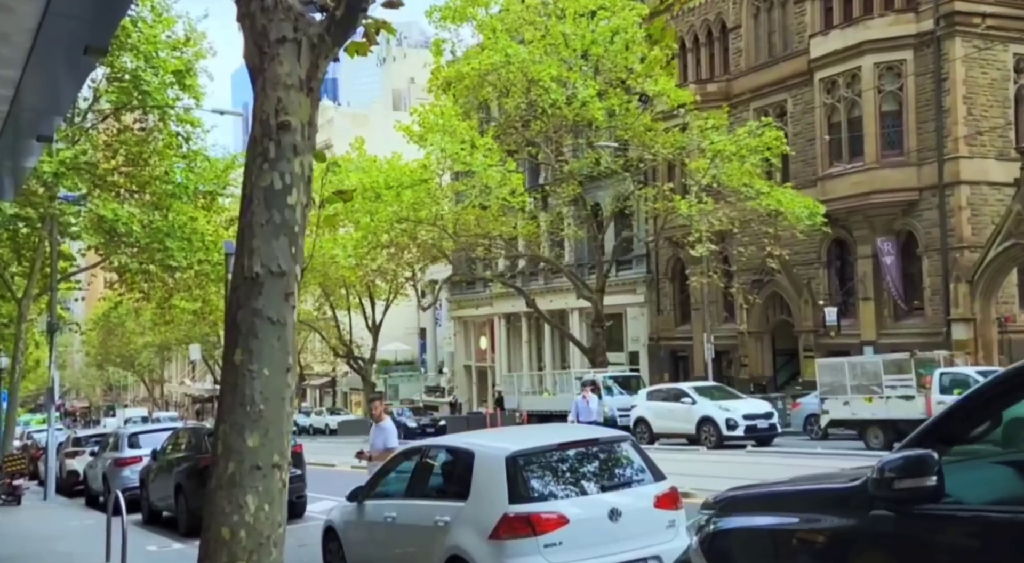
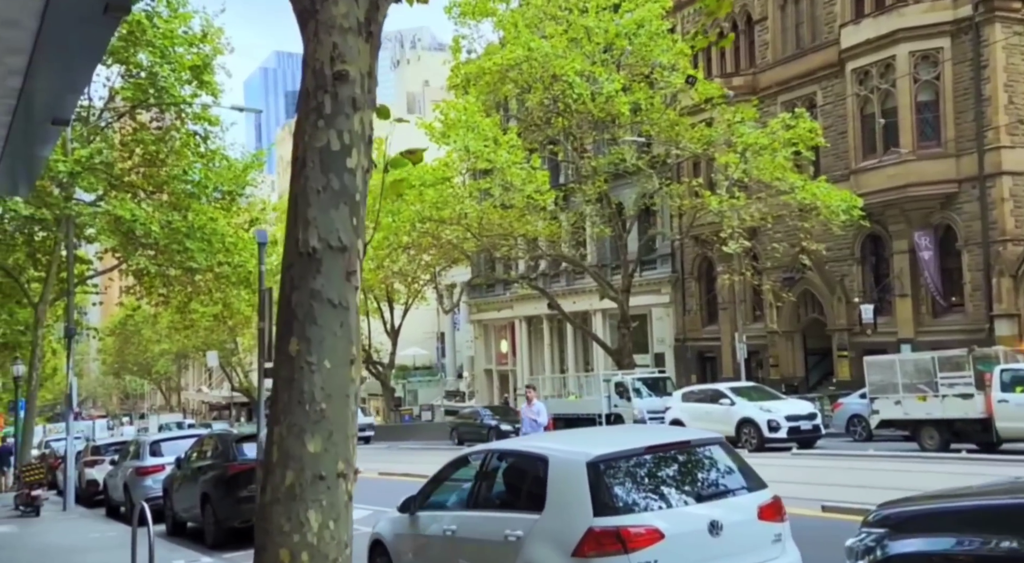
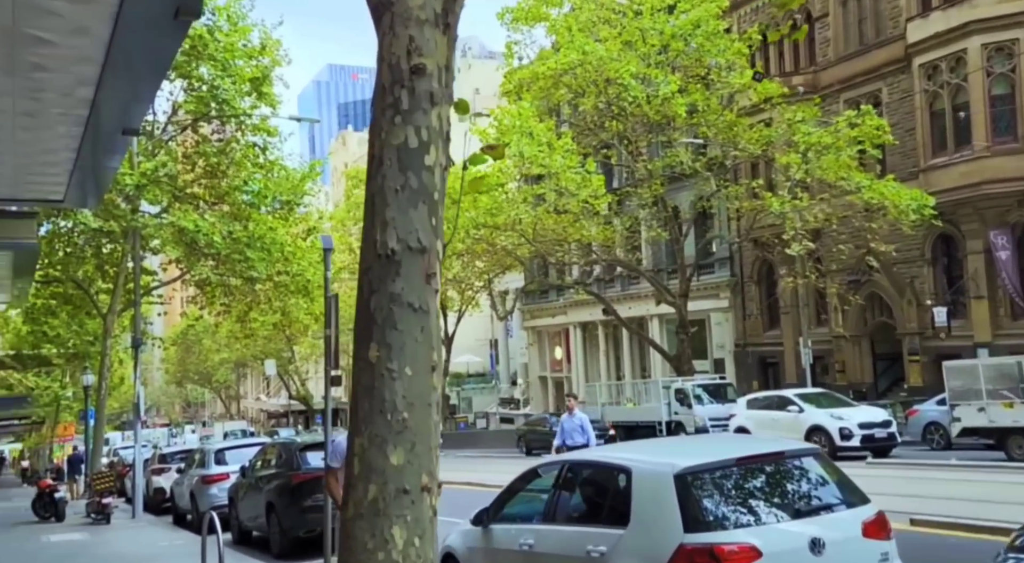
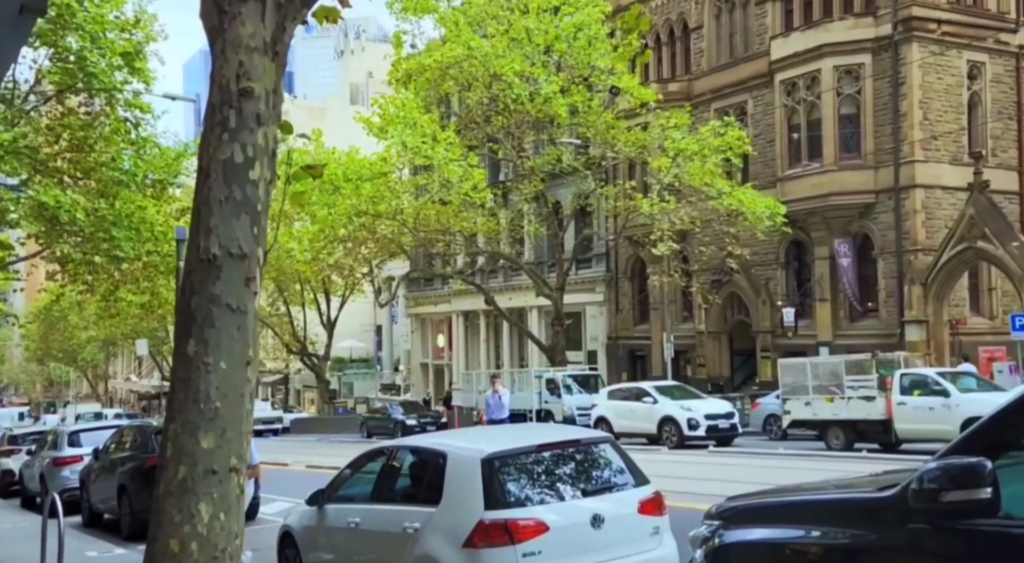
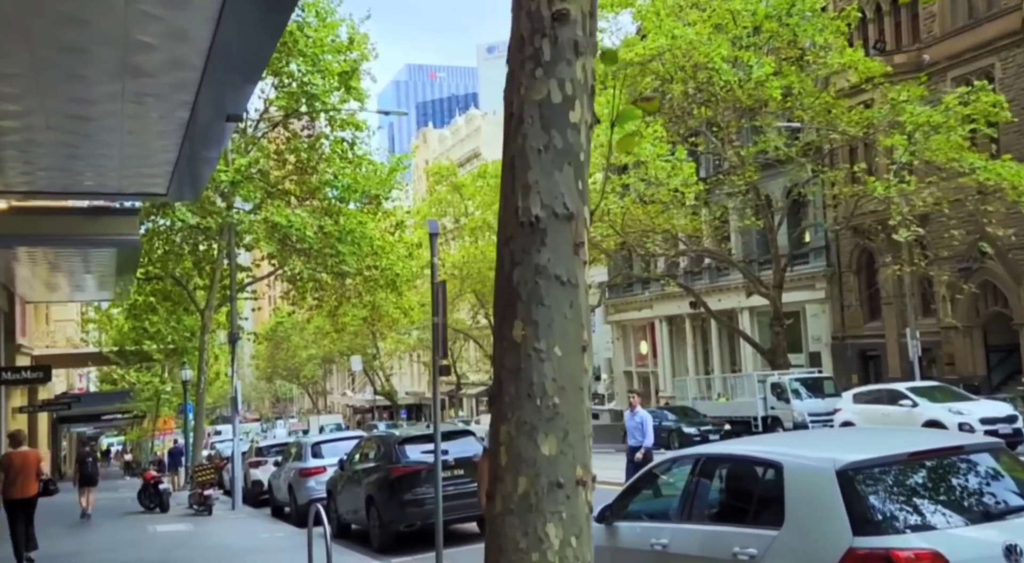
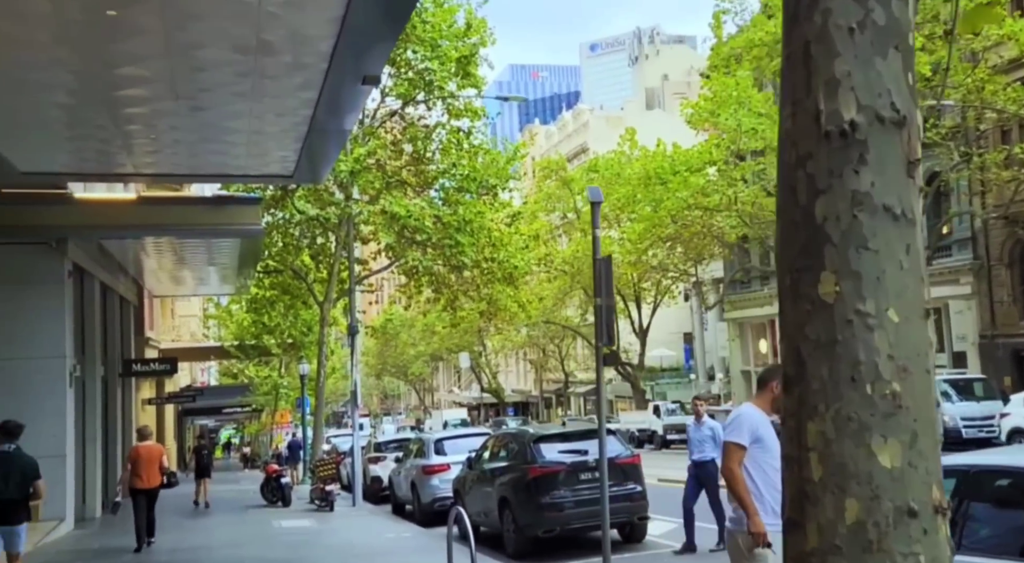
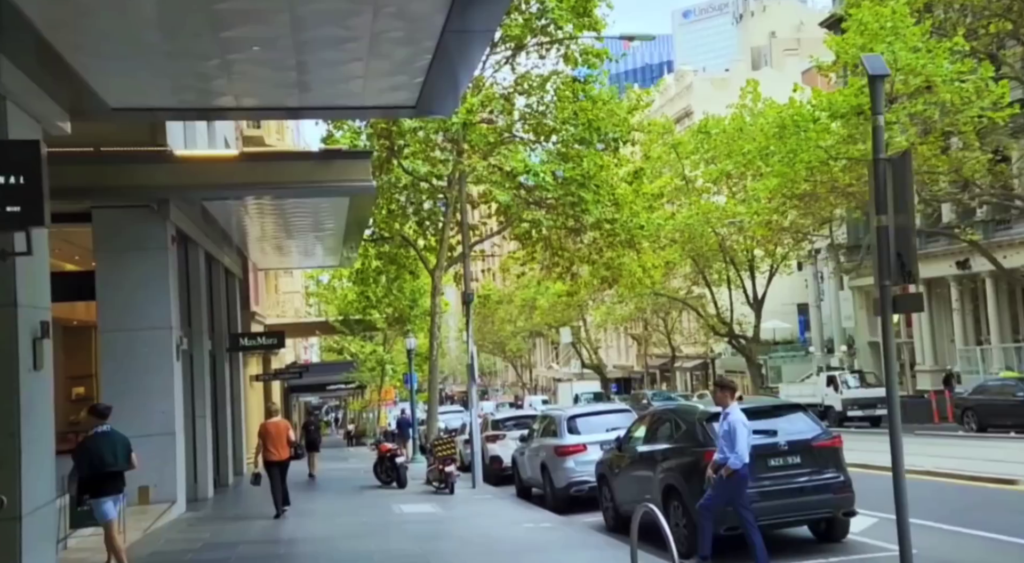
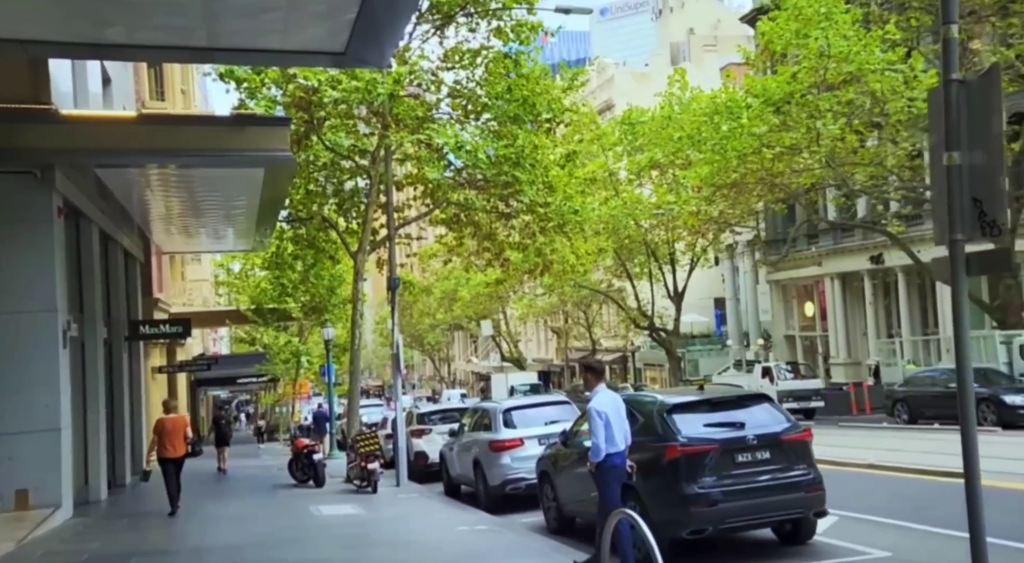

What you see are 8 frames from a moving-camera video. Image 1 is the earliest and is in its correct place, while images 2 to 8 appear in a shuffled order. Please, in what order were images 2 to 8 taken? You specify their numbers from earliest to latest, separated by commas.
4, 2, 3, 5, 6, 7, 8
